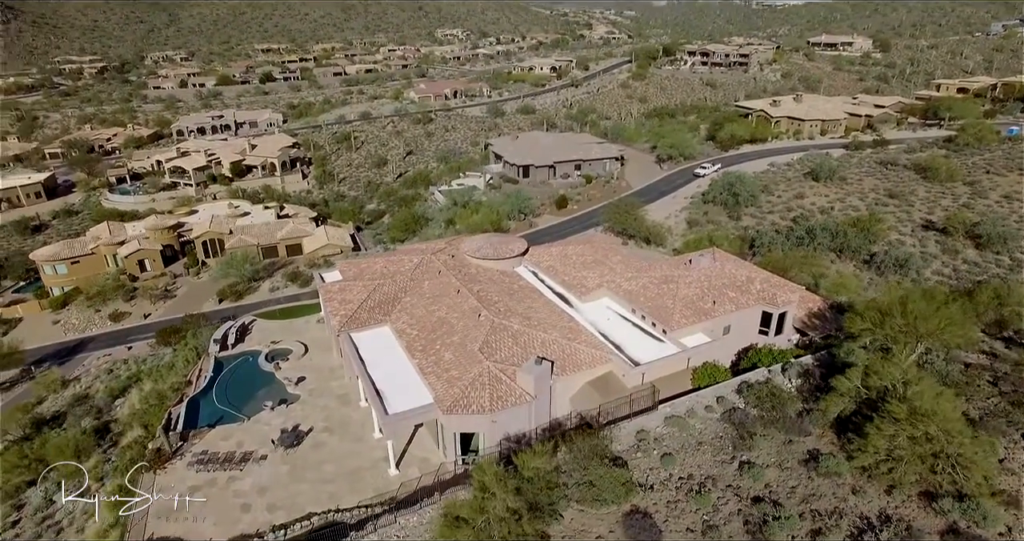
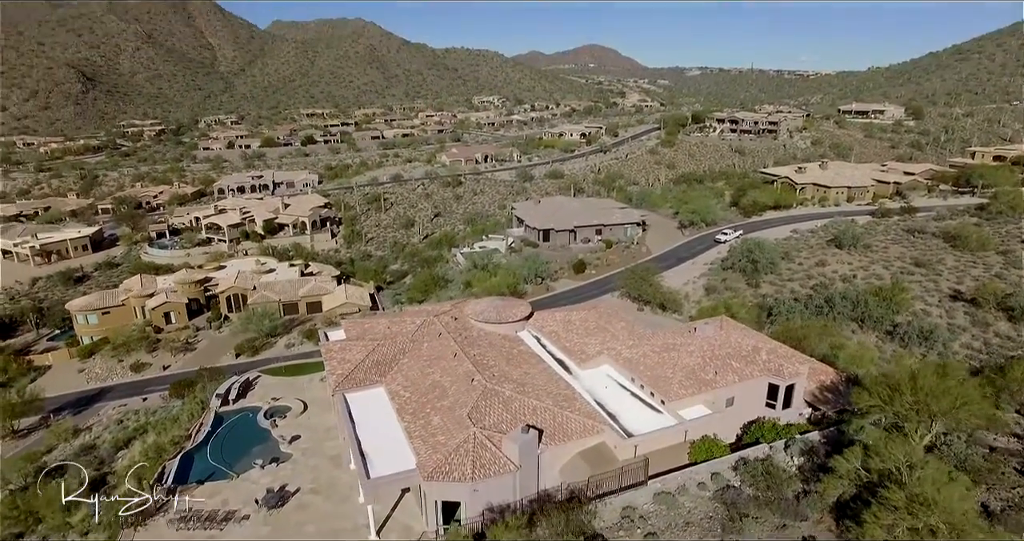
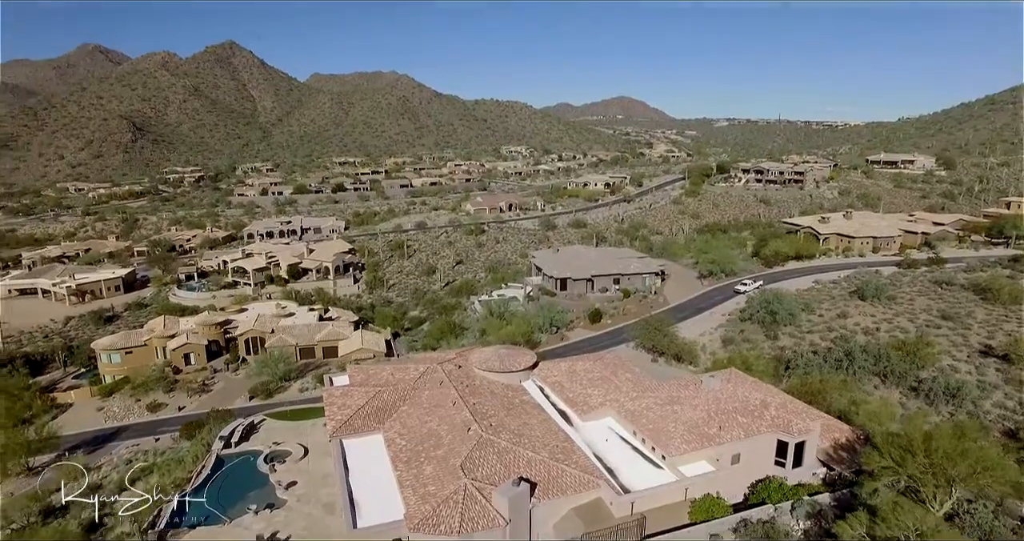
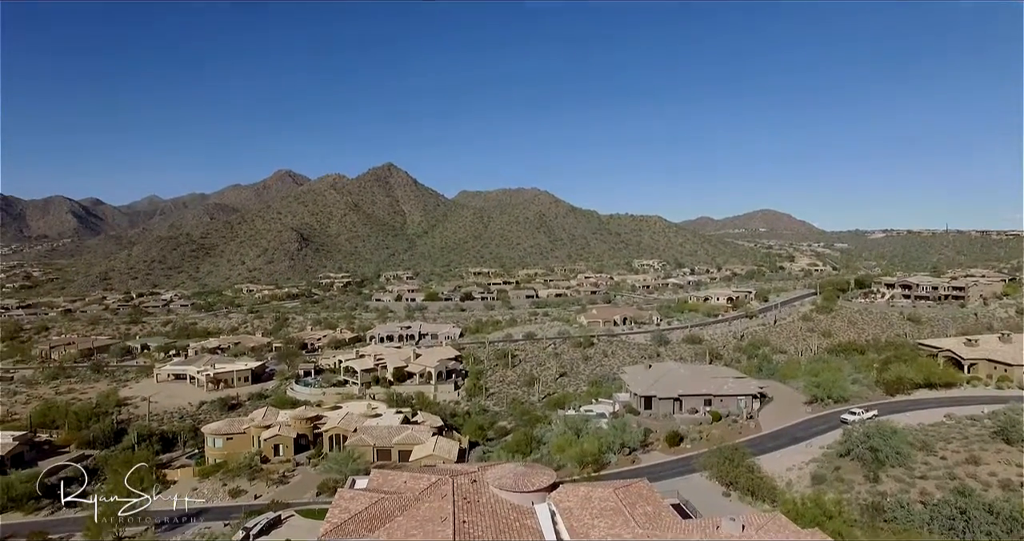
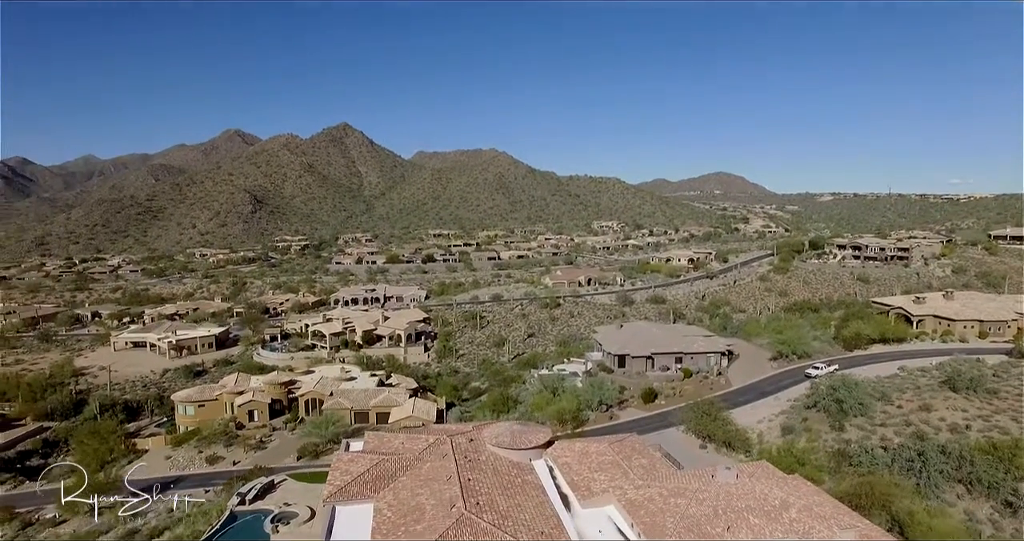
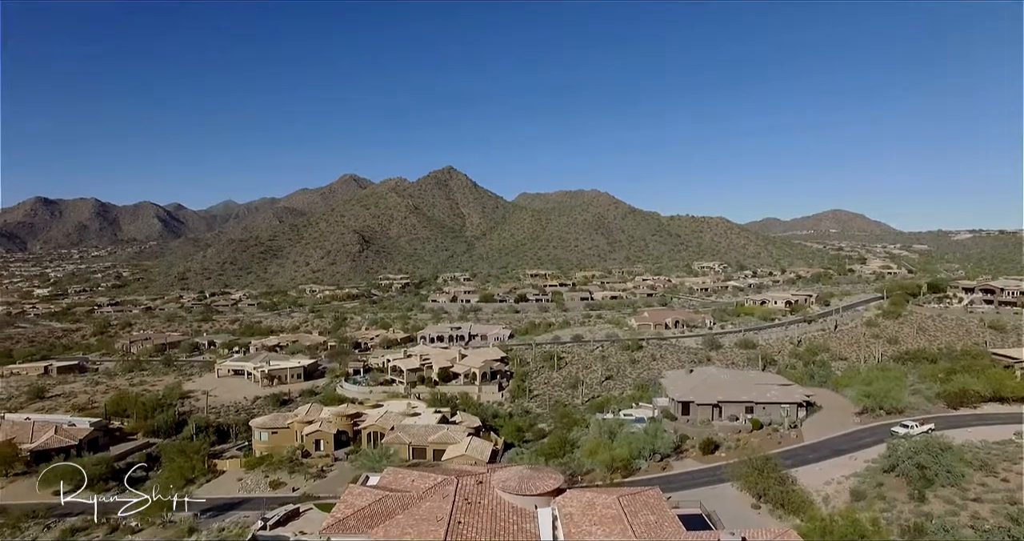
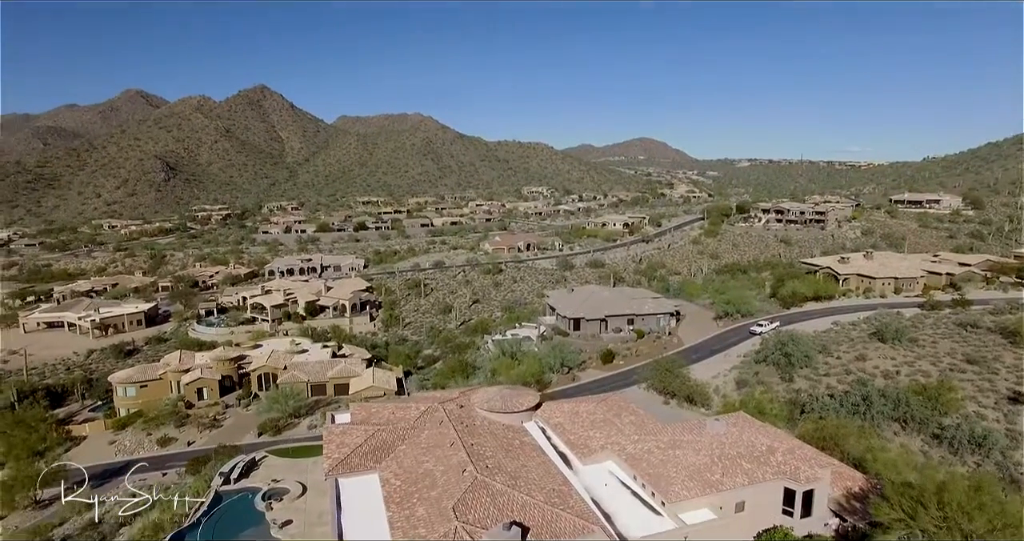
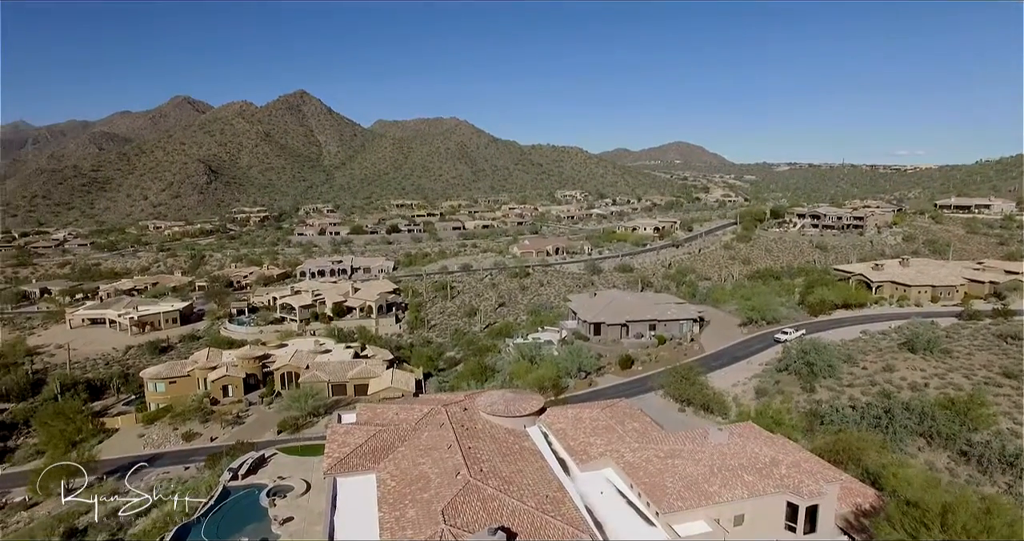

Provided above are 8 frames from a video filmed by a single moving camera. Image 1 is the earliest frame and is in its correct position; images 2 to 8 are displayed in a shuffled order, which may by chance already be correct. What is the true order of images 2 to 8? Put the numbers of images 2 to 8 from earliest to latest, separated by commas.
2, 3, 7, 8, 5, 4, 6
